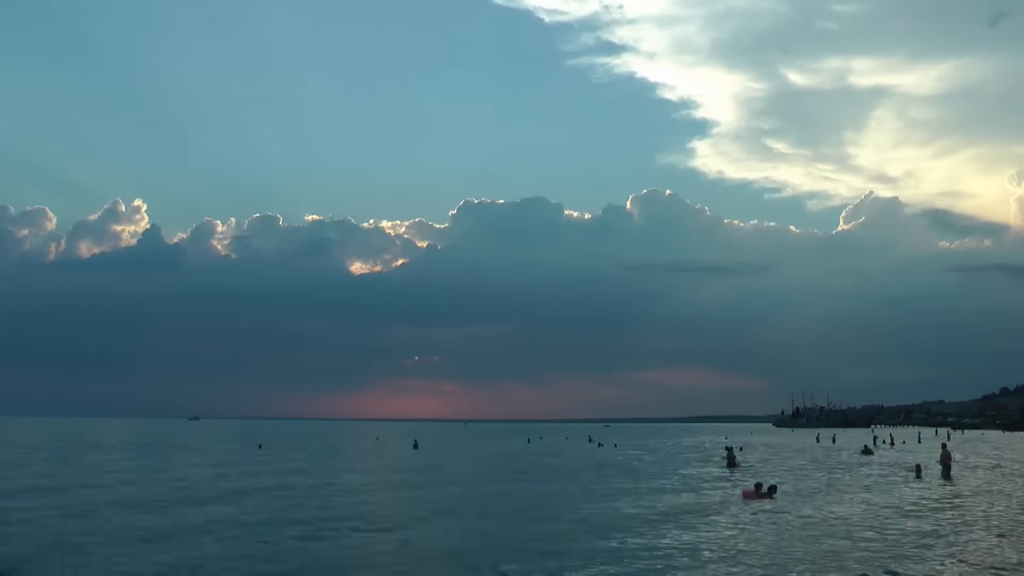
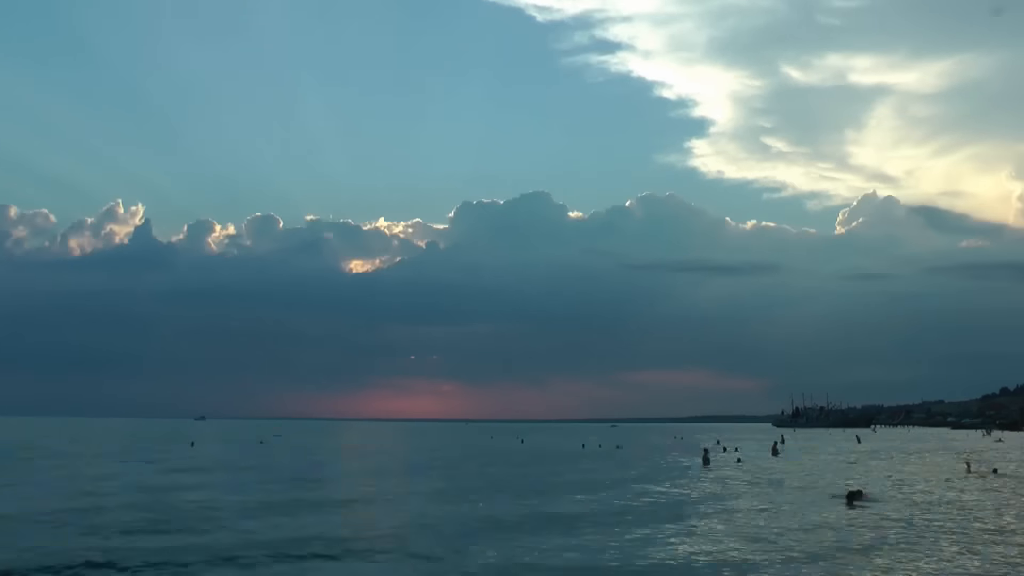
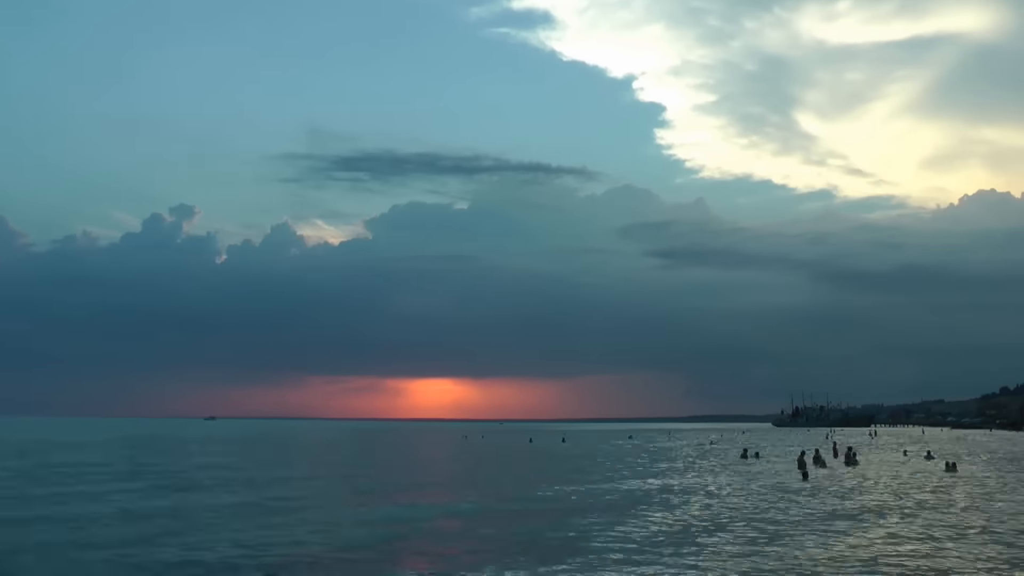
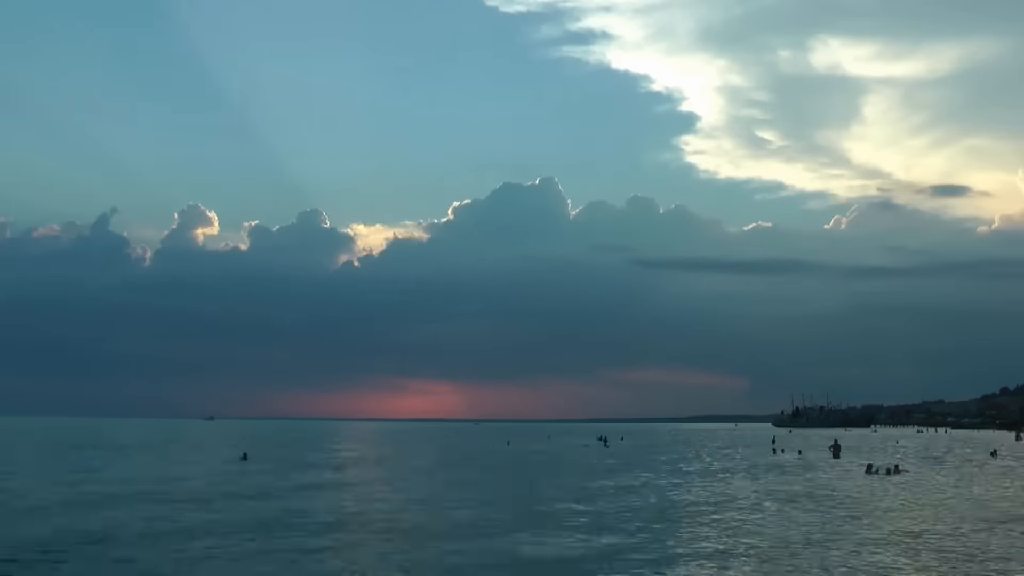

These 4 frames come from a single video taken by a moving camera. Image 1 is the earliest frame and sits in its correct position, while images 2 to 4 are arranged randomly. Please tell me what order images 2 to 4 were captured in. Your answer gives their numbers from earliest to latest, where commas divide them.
2, 4, 3
